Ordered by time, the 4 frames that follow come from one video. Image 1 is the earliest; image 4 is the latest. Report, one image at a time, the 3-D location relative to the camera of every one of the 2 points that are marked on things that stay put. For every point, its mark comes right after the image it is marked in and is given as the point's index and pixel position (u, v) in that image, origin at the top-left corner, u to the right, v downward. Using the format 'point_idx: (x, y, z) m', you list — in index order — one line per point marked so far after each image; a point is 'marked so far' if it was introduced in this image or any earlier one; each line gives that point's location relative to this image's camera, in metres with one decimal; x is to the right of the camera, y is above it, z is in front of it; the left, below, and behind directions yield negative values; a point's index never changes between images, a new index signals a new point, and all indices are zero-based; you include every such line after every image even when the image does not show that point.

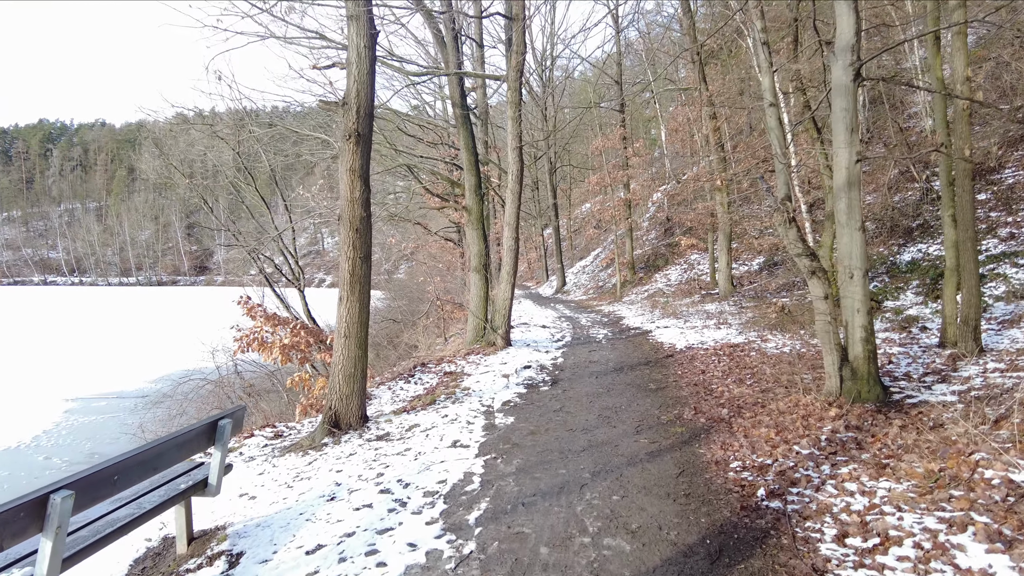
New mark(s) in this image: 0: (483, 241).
0: (-0.4, +0.7, +10.0) m
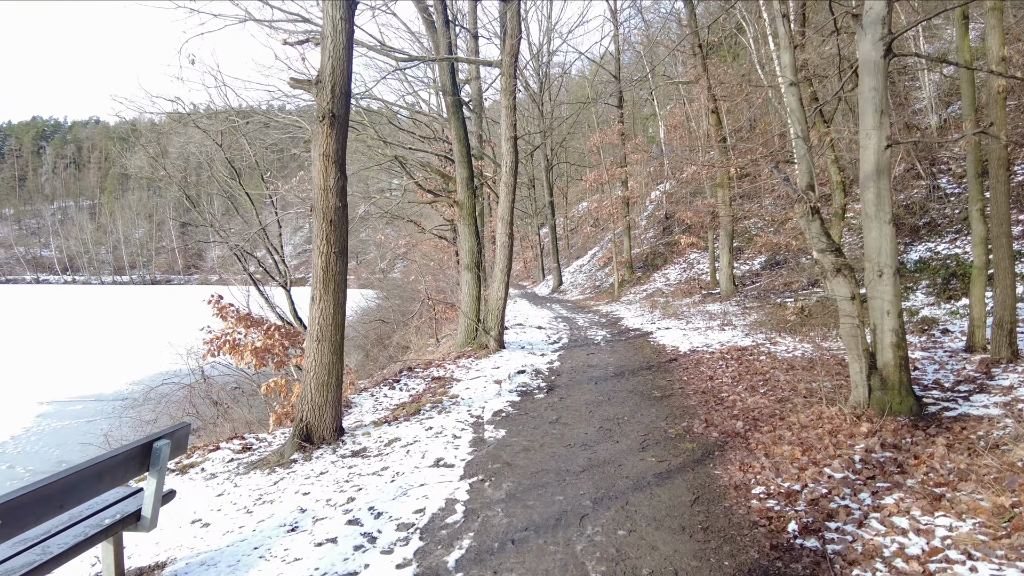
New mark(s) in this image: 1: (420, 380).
0: (-0.5, +0.7, +9.5) m
1: (-1.0, -1.0, +7.4) m
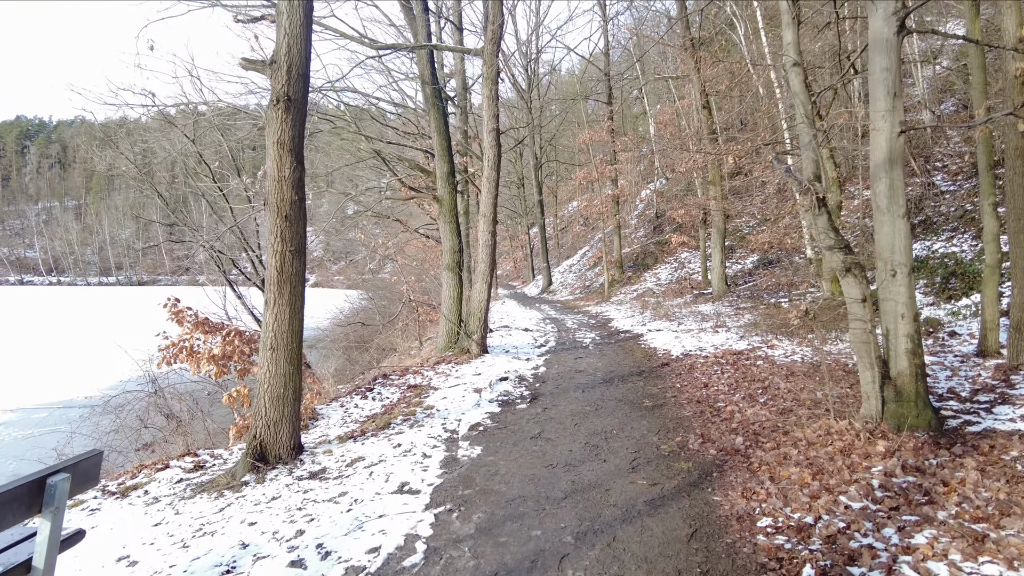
0: (-0.7, +0.7, +9.0) m
1: (-1.2, -1.0, +6.9) m
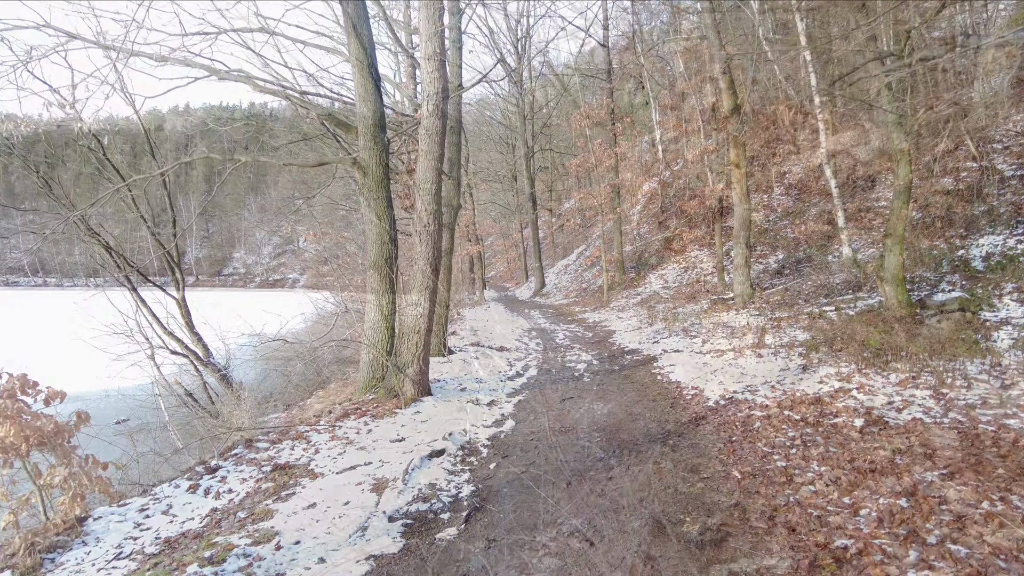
0: (-1.1, +0.6, +6.2) m
1: (-1.5, -1.1, +4.1) m
